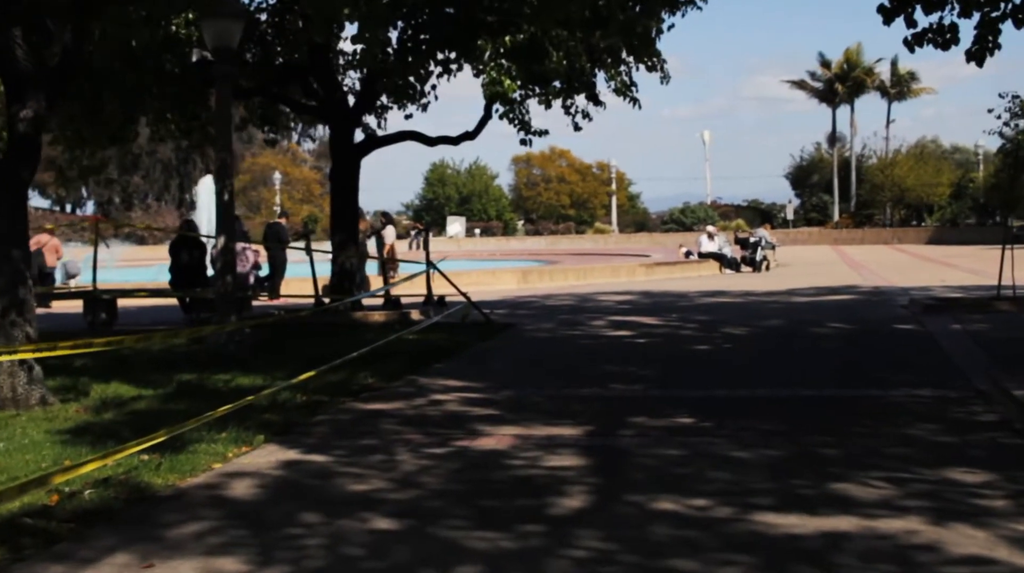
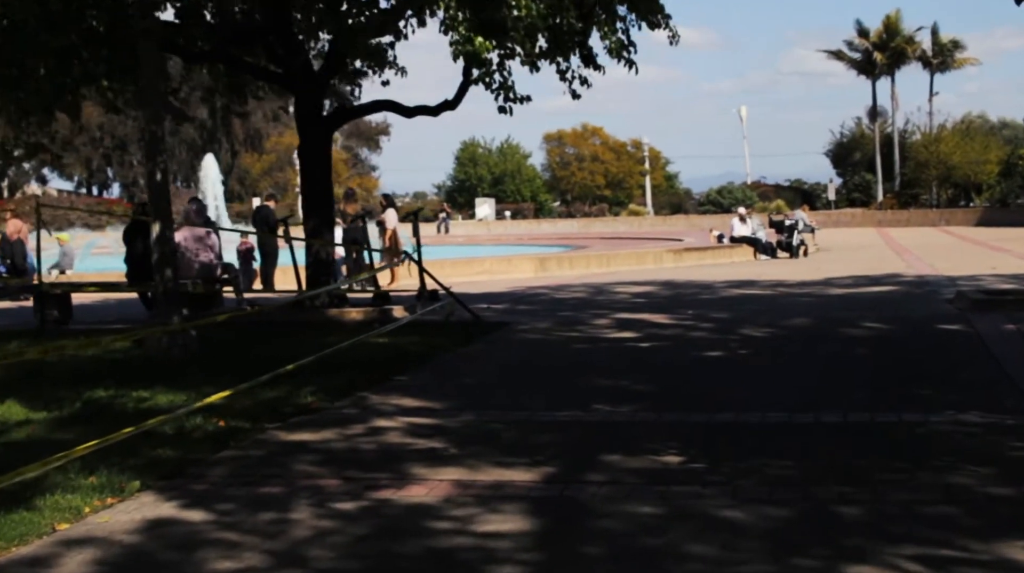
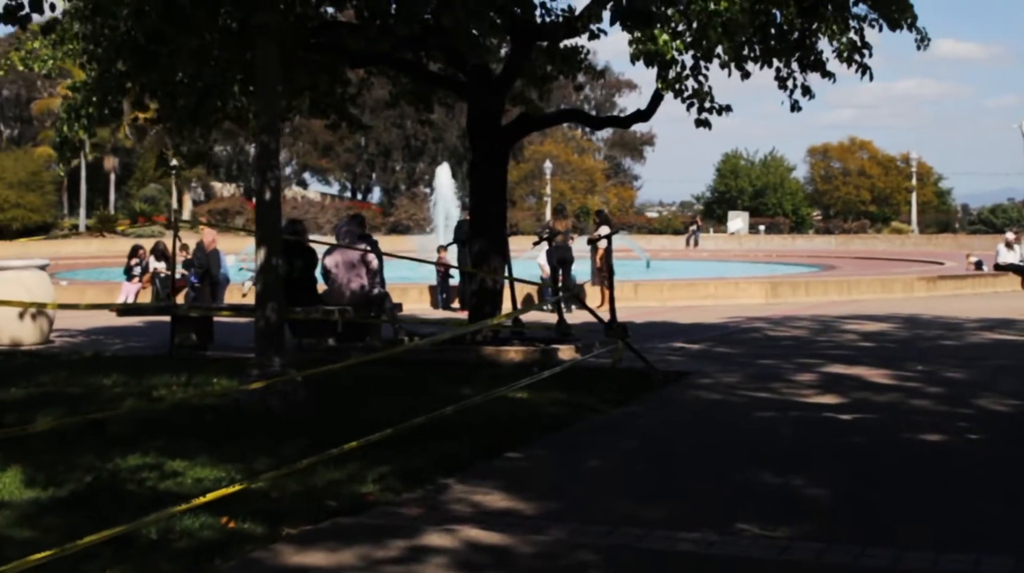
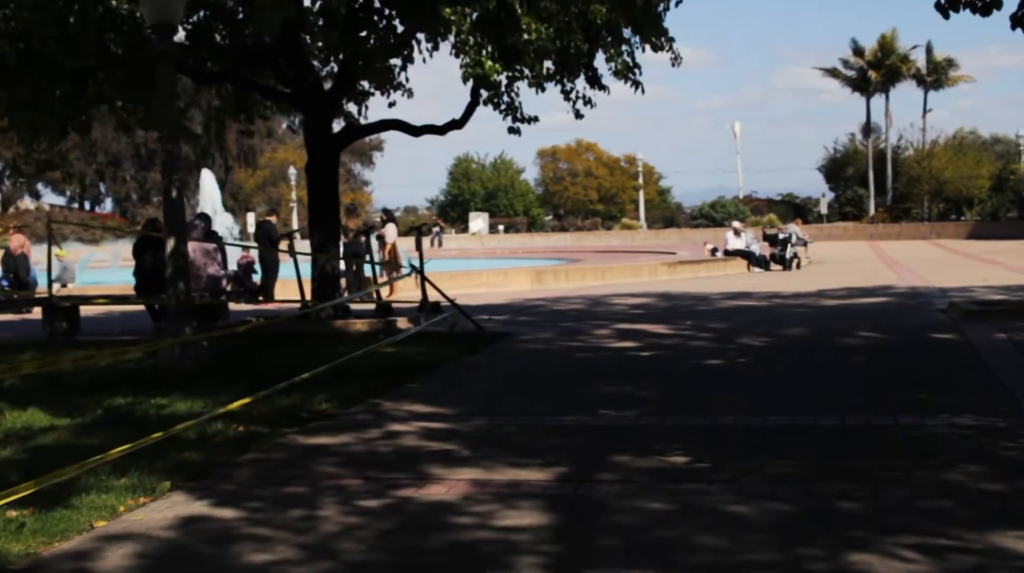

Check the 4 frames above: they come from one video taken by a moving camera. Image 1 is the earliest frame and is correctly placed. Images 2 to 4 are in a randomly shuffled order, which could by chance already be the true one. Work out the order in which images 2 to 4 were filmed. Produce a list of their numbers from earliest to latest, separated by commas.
4, 2, 3
